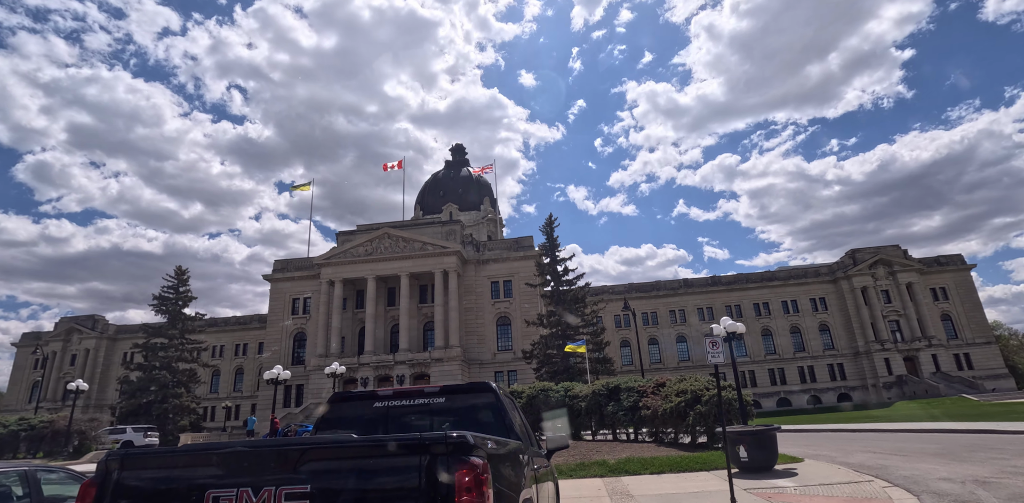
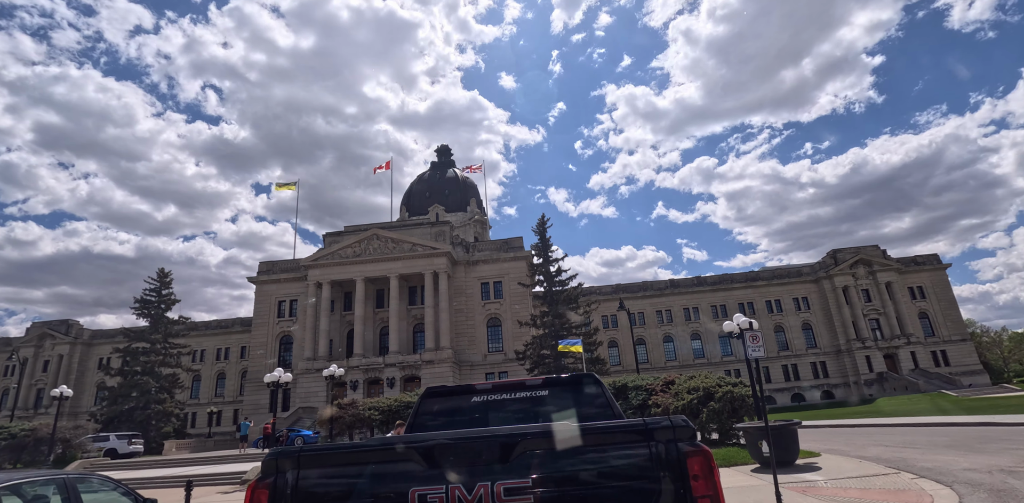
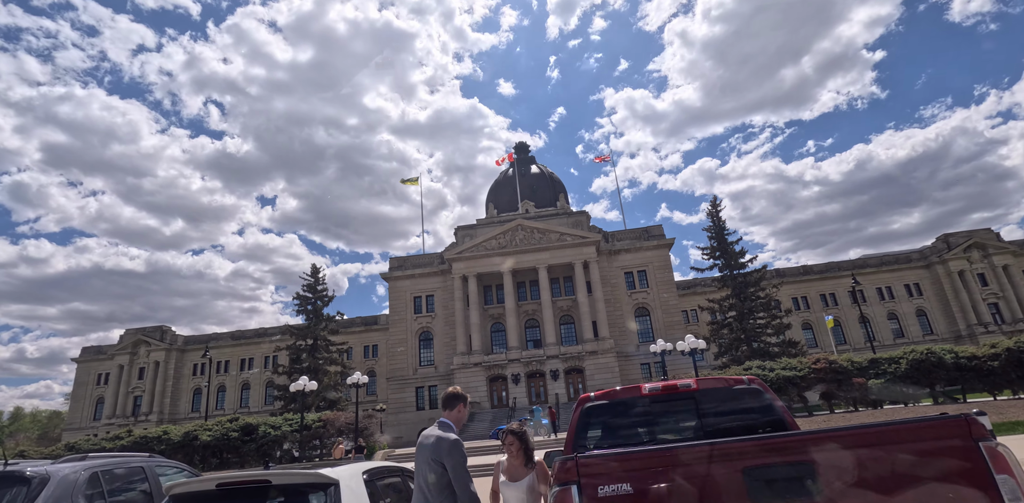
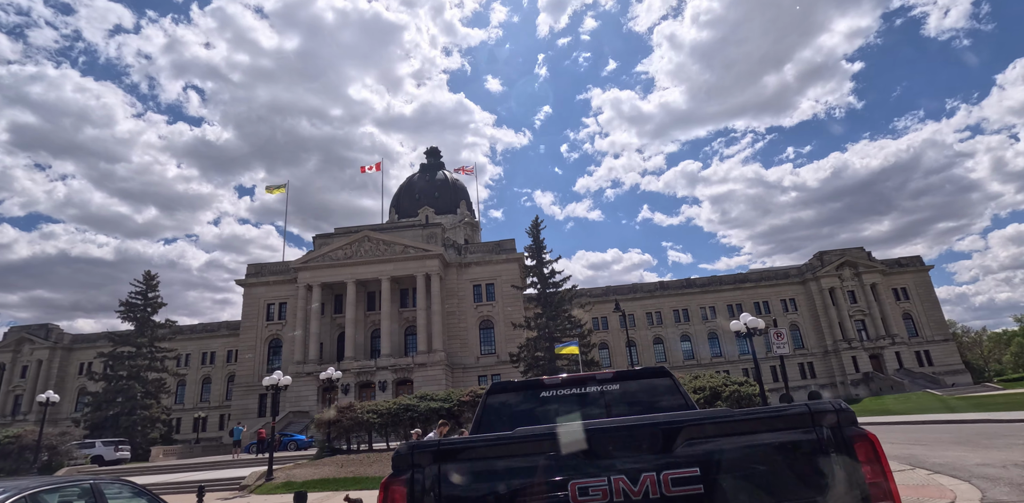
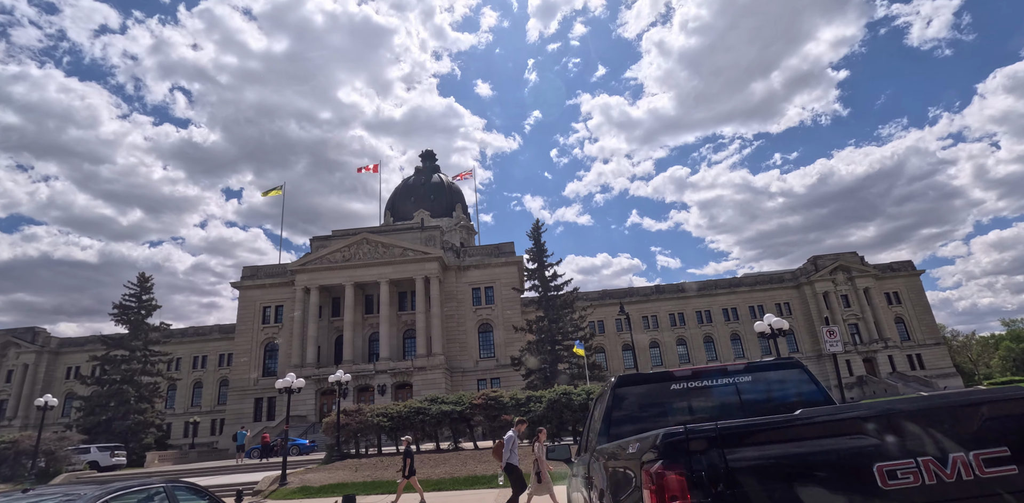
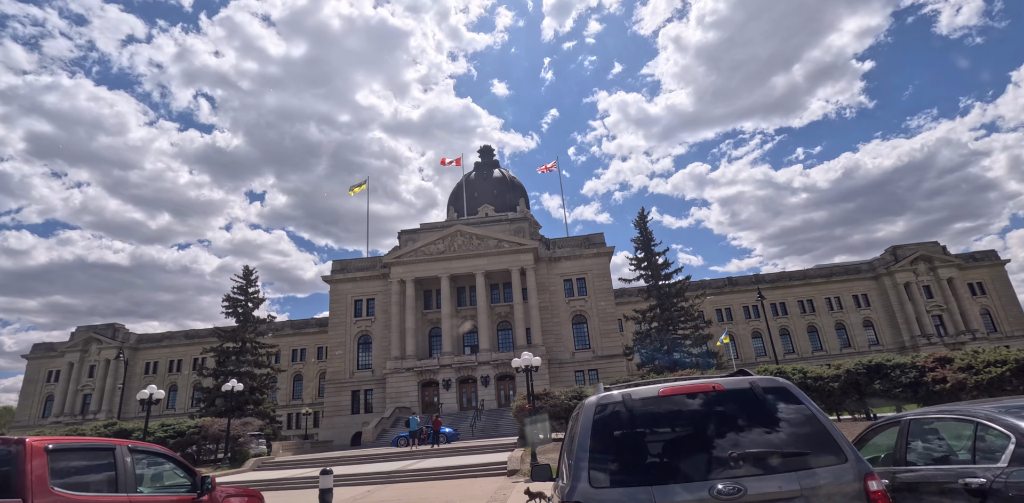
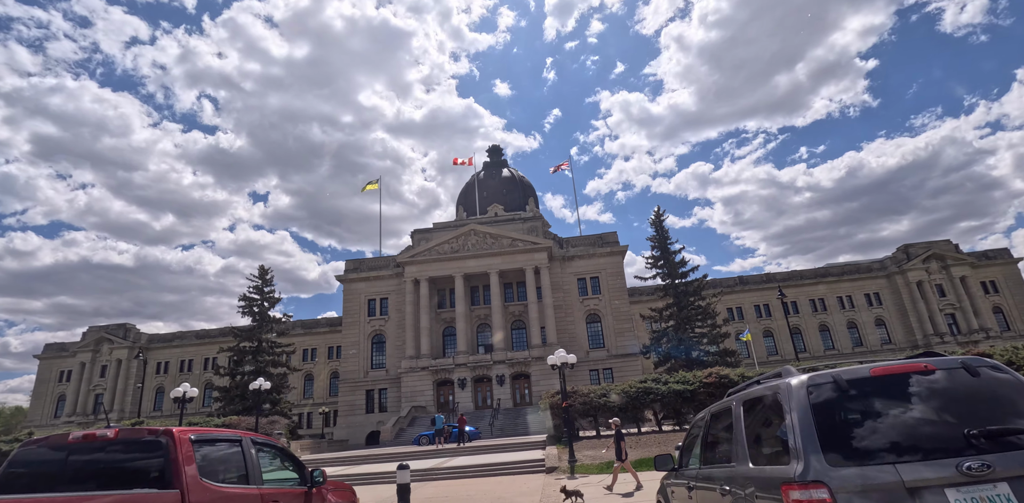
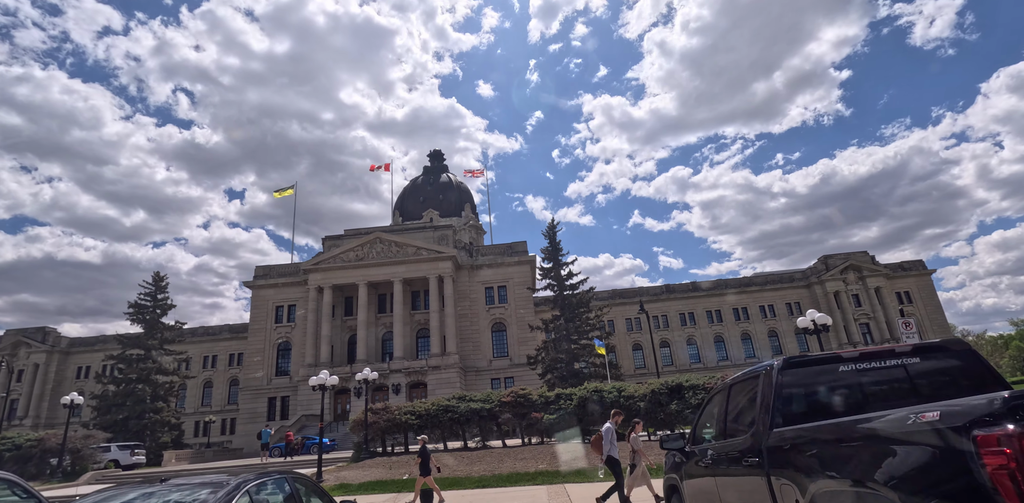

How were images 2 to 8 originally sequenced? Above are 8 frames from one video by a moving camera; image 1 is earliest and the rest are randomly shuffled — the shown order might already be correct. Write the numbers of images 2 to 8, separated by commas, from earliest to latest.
2, 4, 5, 8, 6, 7, 3
